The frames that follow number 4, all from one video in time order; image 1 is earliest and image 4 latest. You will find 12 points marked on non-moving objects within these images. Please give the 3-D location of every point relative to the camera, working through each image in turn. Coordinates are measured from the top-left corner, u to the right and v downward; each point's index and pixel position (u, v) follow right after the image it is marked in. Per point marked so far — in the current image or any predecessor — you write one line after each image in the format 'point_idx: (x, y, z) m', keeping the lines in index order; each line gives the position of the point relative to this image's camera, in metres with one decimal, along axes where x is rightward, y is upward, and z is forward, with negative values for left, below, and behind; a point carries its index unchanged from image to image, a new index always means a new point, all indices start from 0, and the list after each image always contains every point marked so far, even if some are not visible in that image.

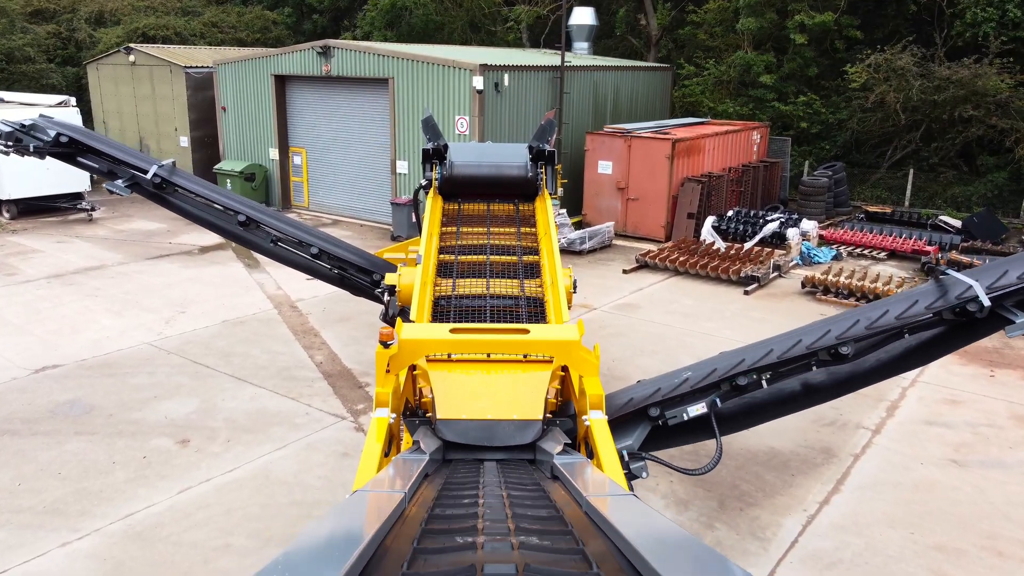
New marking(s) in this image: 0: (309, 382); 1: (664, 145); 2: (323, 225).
0: (-1.9, -0.9, +6.8) m
1: (+2.6, +2.5, +12.4) m
2: (-3.7, +1.3, +14.1) m
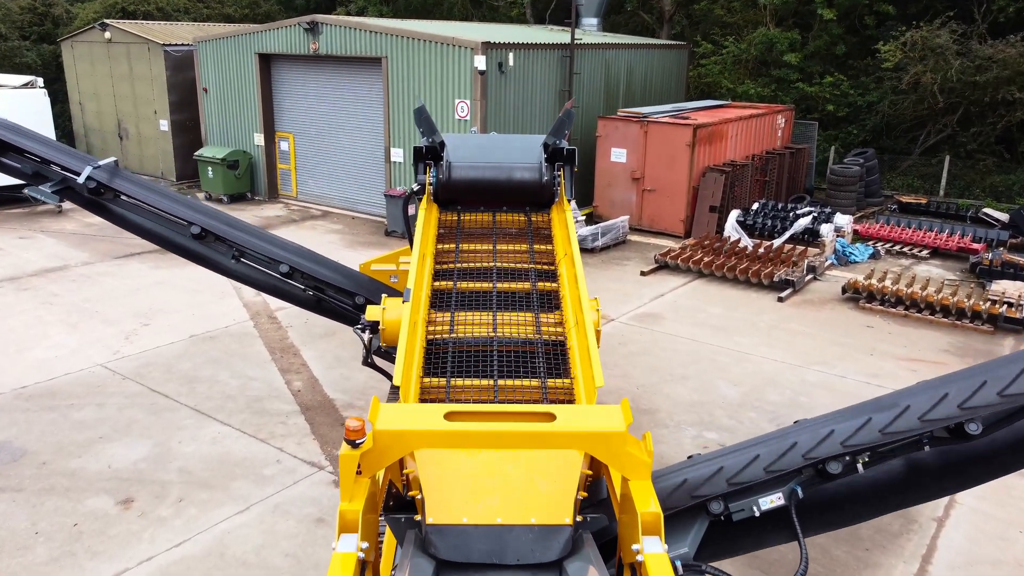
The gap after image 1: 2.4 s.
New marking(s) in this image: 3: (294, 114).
0: (-1.9, -1.1, +5.8) m
1: (+2.7, +2.5, +11.3) m
2: (-3.6, +1.3, +13.0) m
3: (-4.2, +3.4, +13.8) m
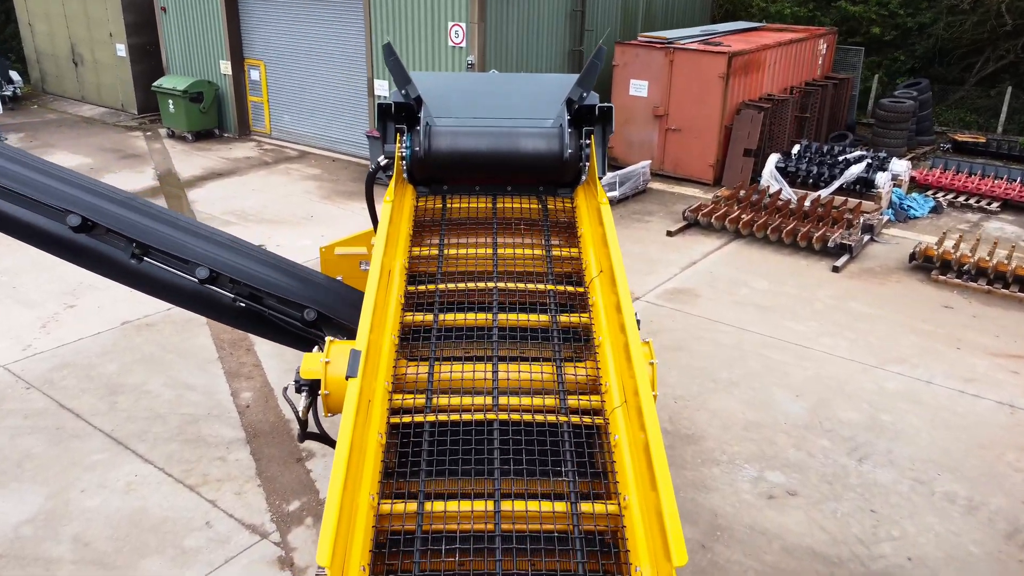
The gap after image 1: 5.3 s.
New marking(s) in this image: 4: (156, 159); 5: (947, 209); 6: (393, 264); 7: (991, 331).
0: (-1.8, -1.0, +4.5) m
1: (+2.7, +3.0, +9.6) m
2: (-3.6, +2.1, +11.4) m
3: (-4.2, +4.2, +12.0) m
4: (-5.6, +2.0, +11.2) m
5: (+5.7, +1.0, +9.4) m
6: (-0.5, +0.1, +3.0) m
7: (+4.2, -0.4, +6.2) m
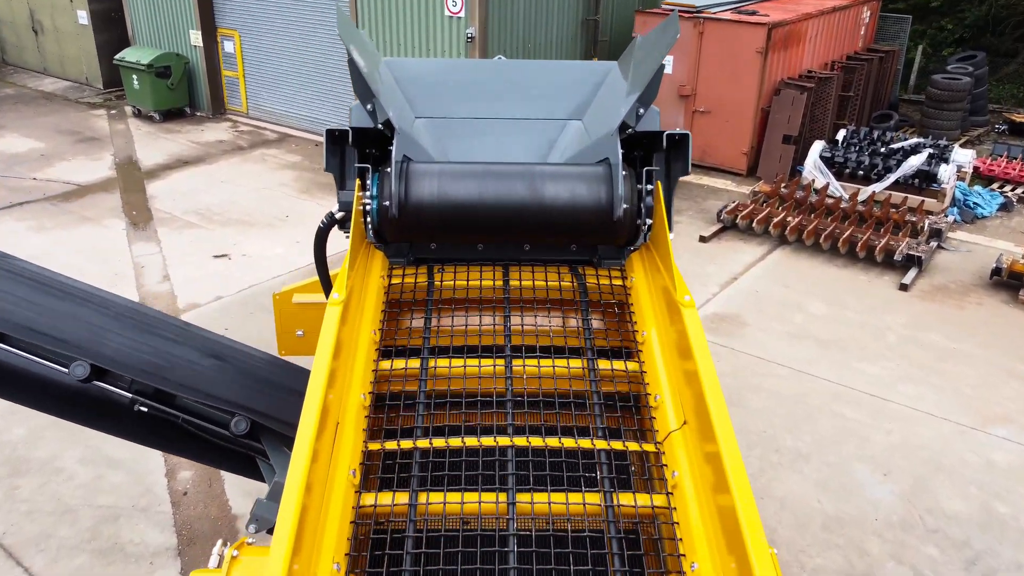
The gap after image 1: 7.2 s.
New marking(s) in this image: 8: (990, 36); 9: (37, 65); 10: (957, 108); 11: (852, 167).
0: (-1.8, -1.3, +3.4) m
1: (+2.8, +3.0, +8.3) m
2: (-3.5, +2.1, +10.2) m
3: (-4.1, +4.2, +10.6) m
4: (-5.5, +2.0, +10.0) m
5: (+5.8, +1.0, +8.2) m
6: (-0.4, -0.3, +1.8) m
7: (+4.2, -0.6, +5.1) m
8: (+8.3, +4.4, +12.4) m
9: (-9.1, +4.3, +13.8) m
10: (+6.2, +2.5, +10.0) m
11: (+3.9, +1.4, +8.3) m
